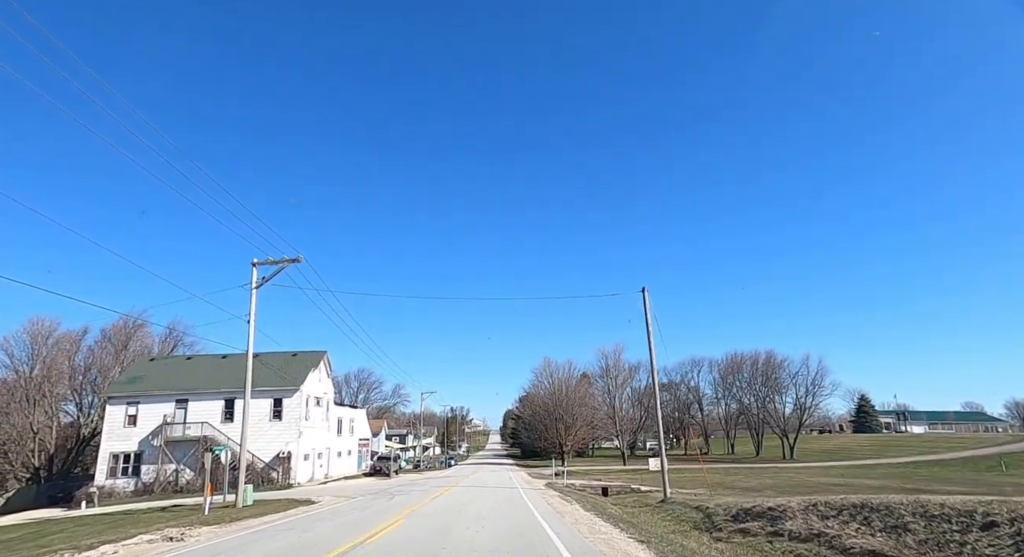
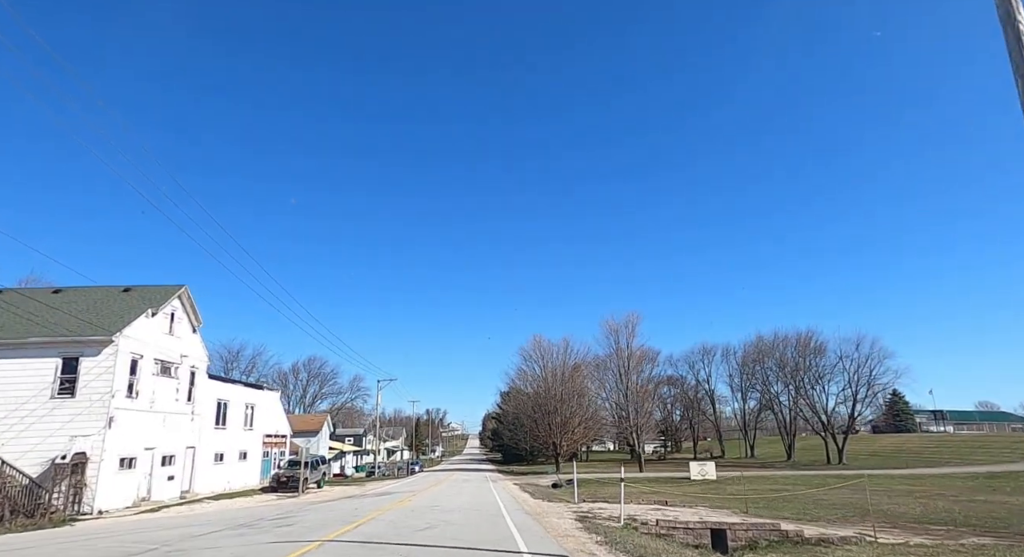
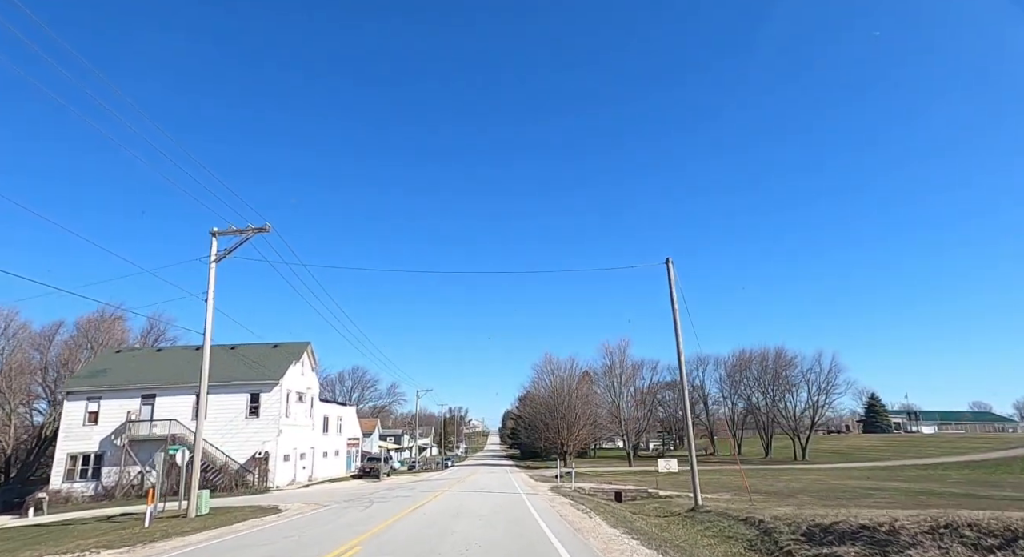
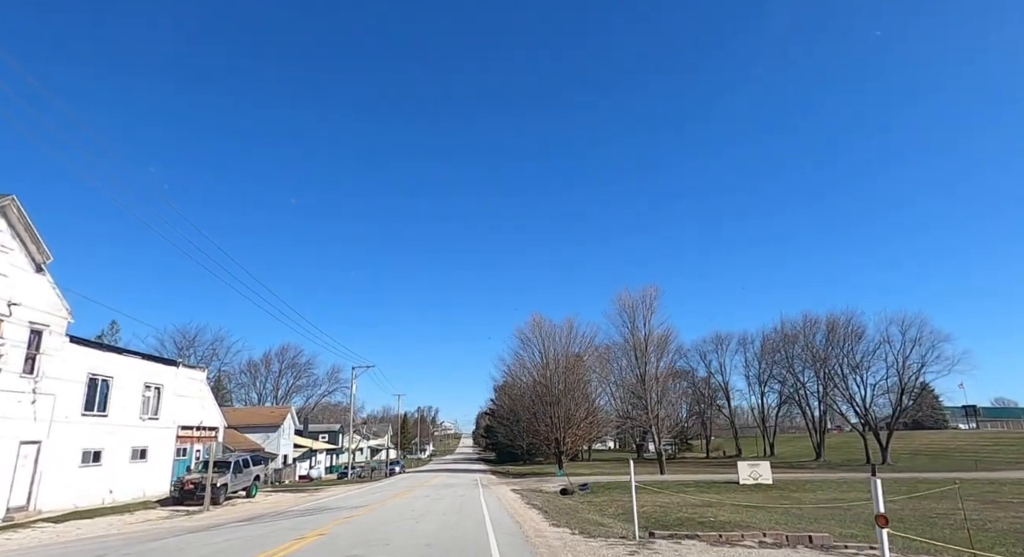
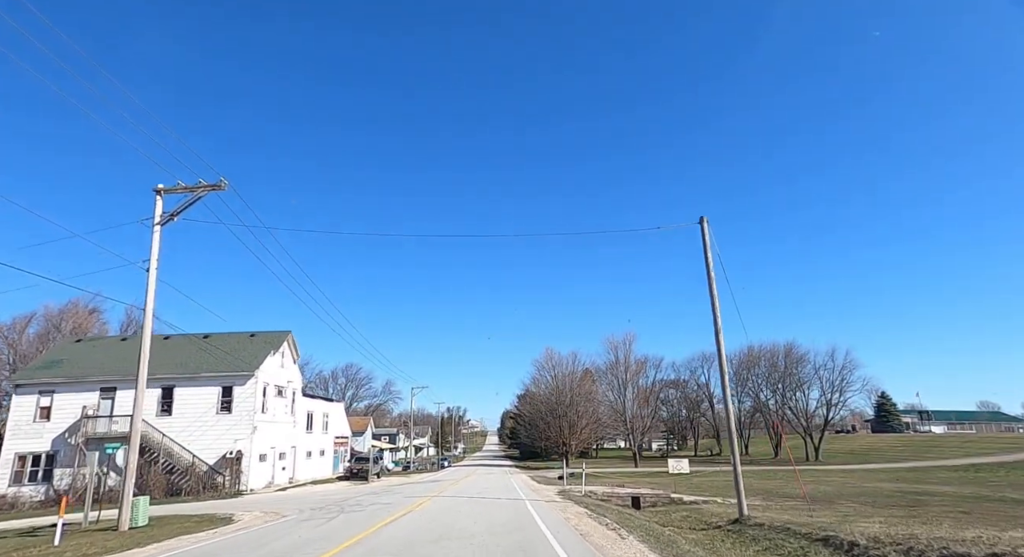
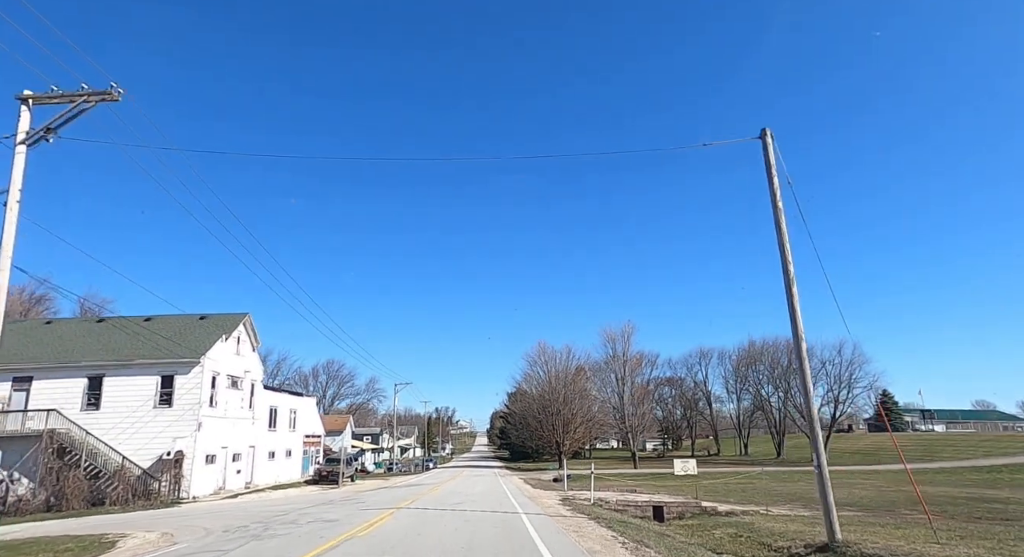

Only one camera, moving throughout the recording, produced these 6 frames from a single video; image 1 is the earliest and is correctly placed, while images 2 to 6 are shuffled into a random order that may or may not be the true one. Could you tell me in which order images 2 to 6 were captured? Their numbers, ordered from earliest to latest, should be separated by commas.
3, 5, 6, 2, 4
